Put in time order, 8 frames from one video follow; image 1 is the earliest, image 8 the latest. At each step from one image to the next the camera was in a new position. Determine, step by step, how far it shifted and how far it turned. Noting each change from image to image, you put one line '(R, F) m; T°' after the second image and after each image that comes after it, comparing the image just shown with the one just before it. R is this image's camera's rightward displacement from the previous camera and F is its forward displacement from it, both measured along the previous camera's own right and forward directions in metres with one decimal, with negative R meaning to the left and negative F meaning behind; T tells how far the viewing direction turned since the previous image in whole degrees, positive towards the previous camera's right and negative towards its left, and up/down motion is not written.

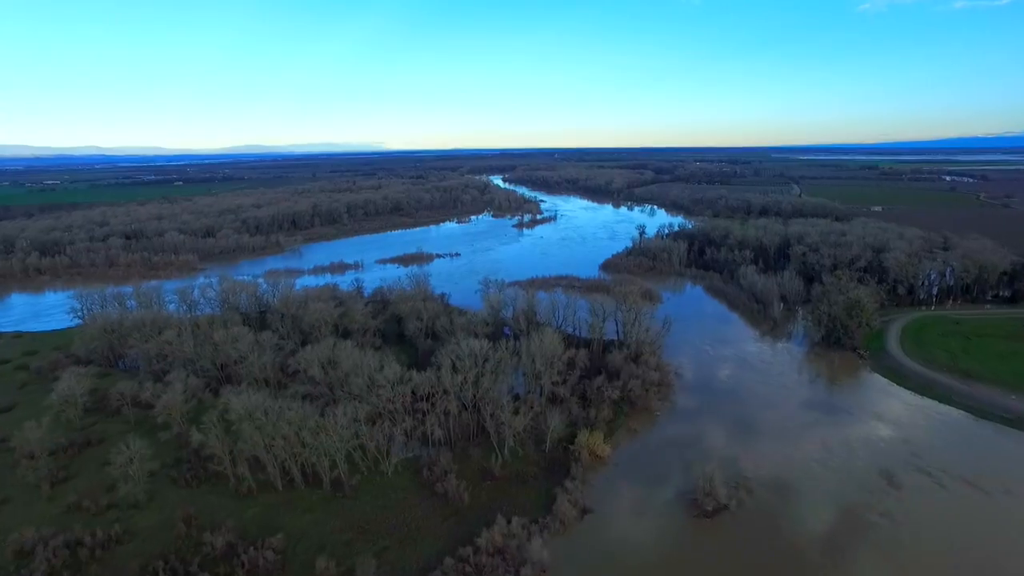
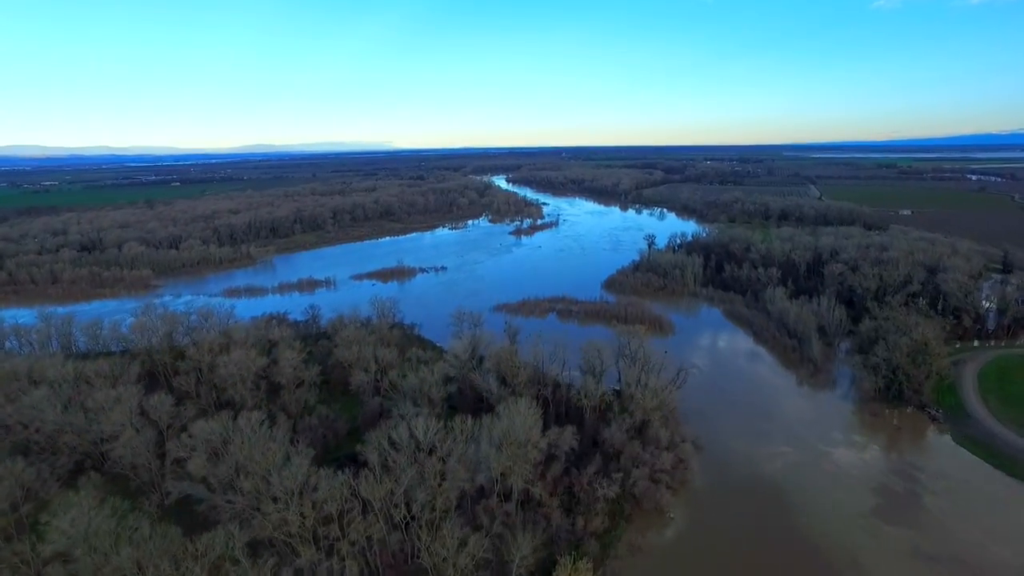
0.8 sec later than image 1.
(+0.9, +4.4) m; -1°
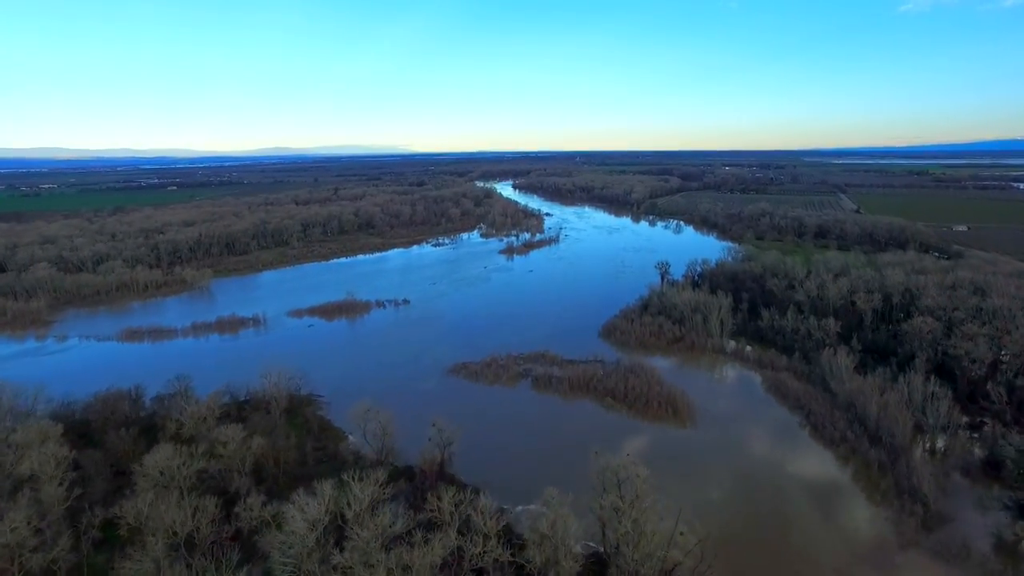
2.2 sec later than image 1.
(+1.6, +7.1) m; -1°
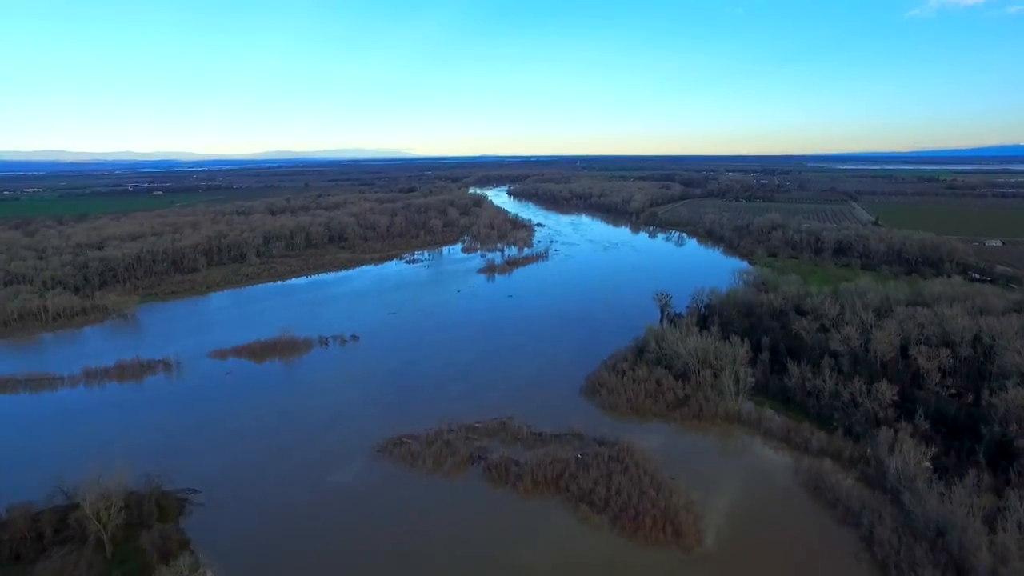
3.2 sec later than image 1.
(+1.2, +4.9) m; 0°
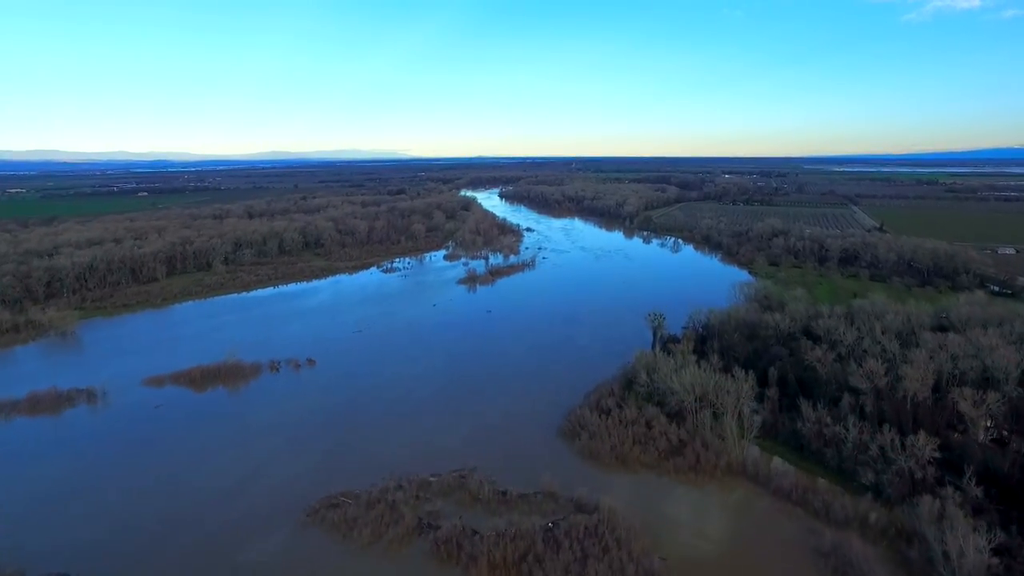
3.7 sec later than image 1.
(+0.7, +2.7) m; 0°
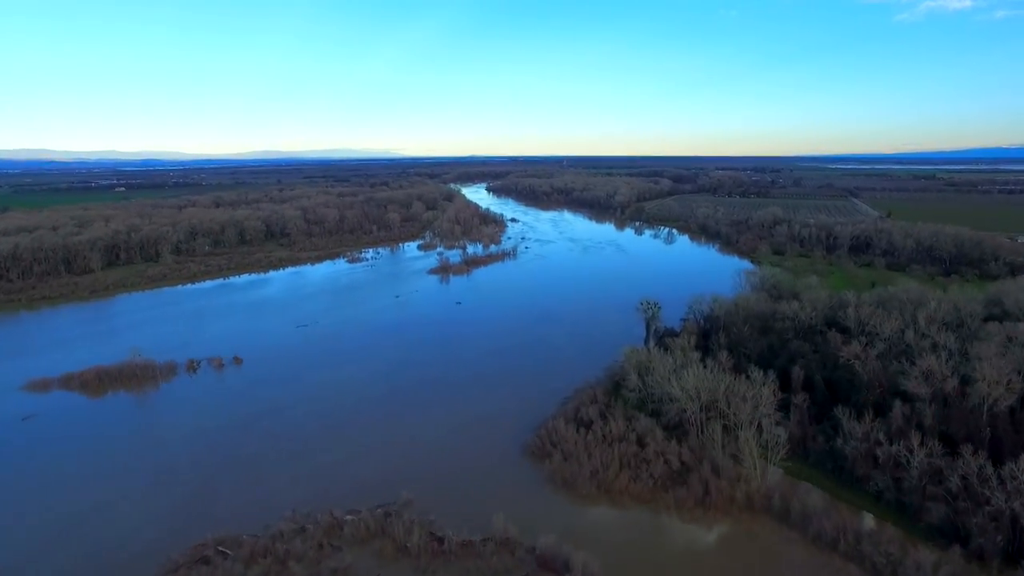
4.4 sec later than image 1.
(+0.7, +3.6) m; +1°
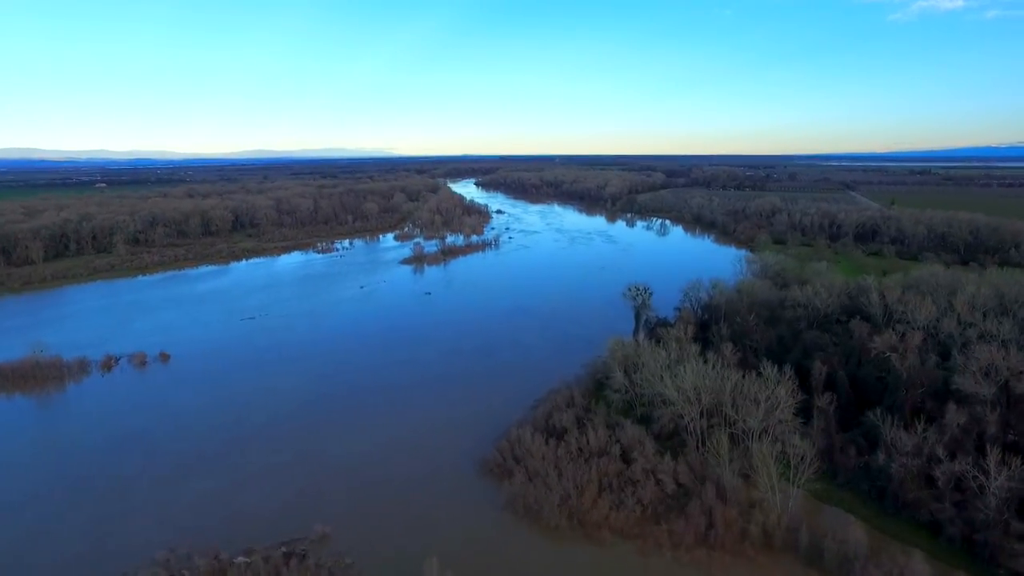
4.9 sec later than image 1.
(+0.6, +2.5) m; +1°
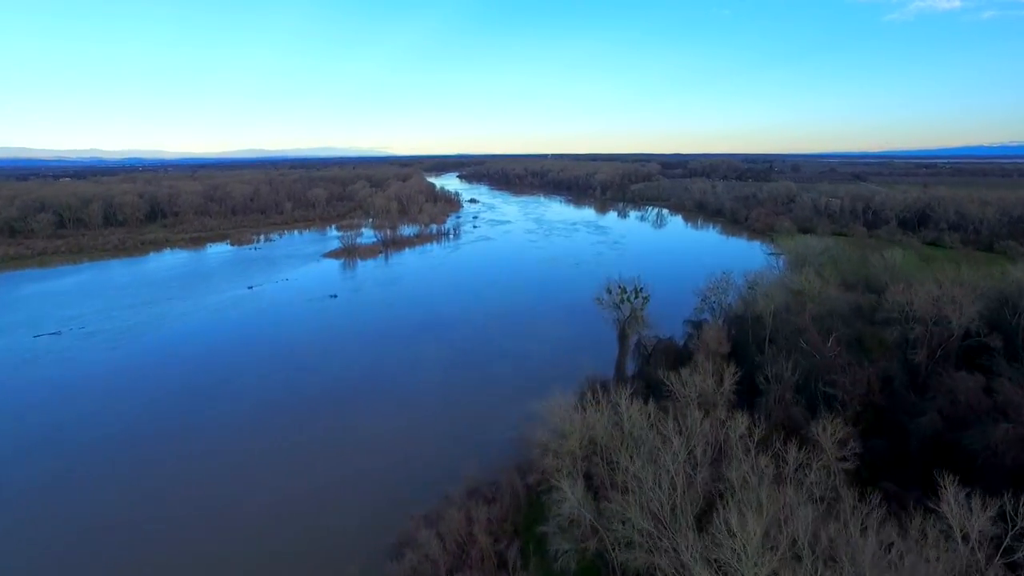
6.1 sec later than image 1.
(+1.3, +6.5) m; 0°
